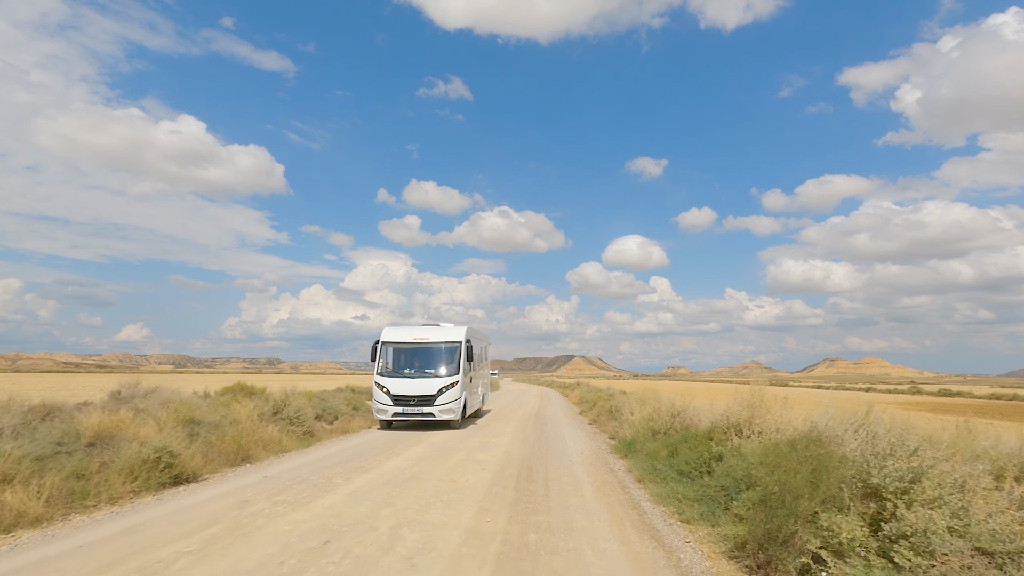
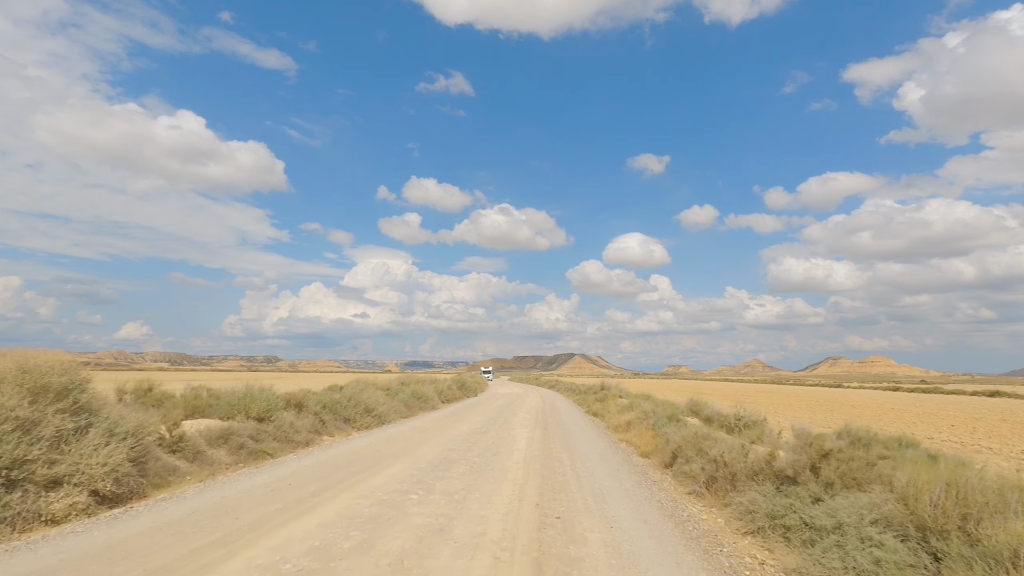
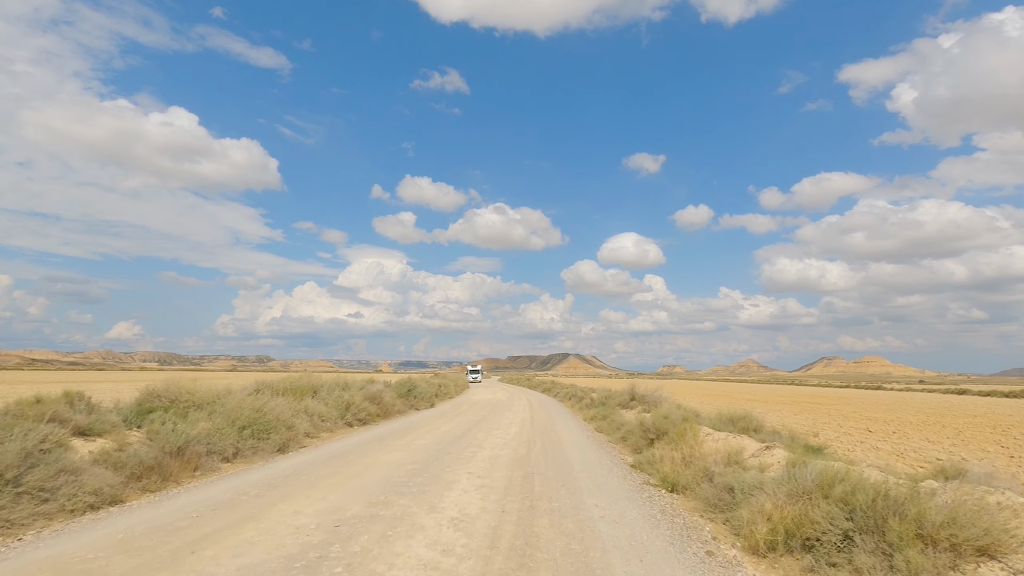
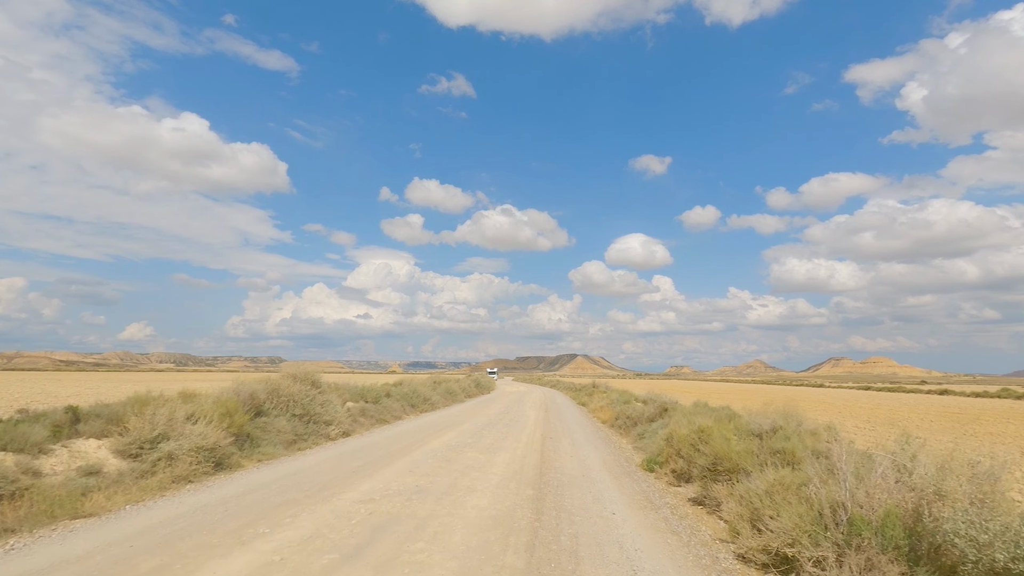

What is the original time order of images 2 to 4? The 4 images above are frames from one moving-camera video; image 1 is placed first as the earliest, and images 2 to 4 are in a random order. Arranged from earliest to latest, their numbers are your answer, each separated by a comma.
4, 2, 3
